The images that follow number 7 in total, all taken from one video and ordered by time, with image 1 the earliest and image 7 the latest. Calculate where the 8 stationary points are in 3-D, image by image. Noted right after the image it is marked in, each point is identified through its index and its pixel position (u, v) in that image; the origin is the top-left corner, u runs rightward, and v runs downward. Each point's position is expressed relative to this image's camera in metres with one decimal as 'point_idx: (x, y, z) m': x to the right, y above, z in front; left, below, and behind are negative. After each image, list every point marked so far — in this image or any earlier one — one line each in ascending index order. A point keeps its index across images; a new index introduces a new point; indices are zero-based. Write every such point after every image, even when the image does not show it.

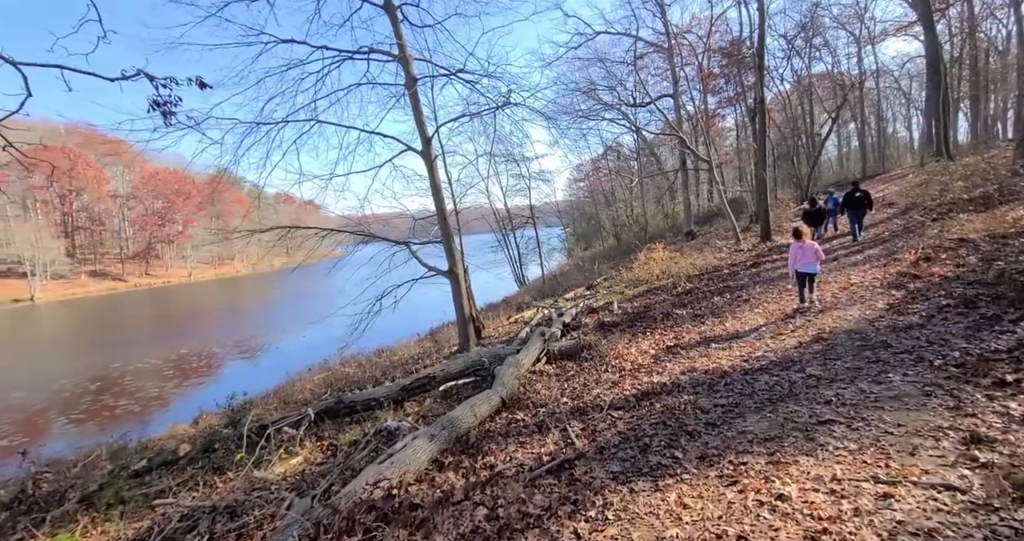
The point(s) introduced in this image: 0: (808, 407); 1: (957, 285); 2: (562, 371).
0: (+2.6, -1.2, +3.6) m
1: (+6.2, -0.2, +5.6) m
2: (+0.8, -1.6, +6.4) m
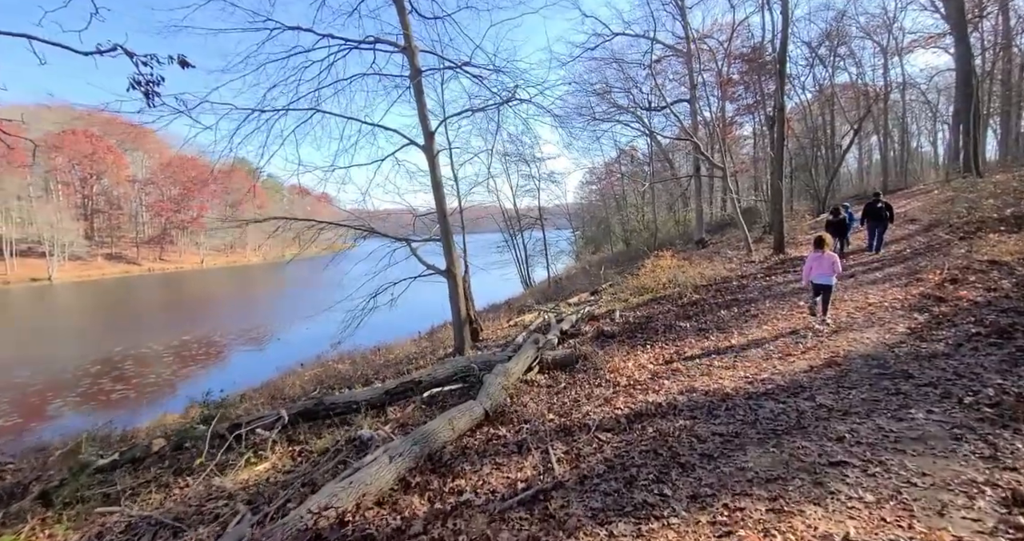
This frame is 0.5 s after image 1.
0: (+2.4, -1.4, +3.2) m
1: (+6.1, -0.5, +5.2) m
2: (+0.6, -1.7, +6.0) m
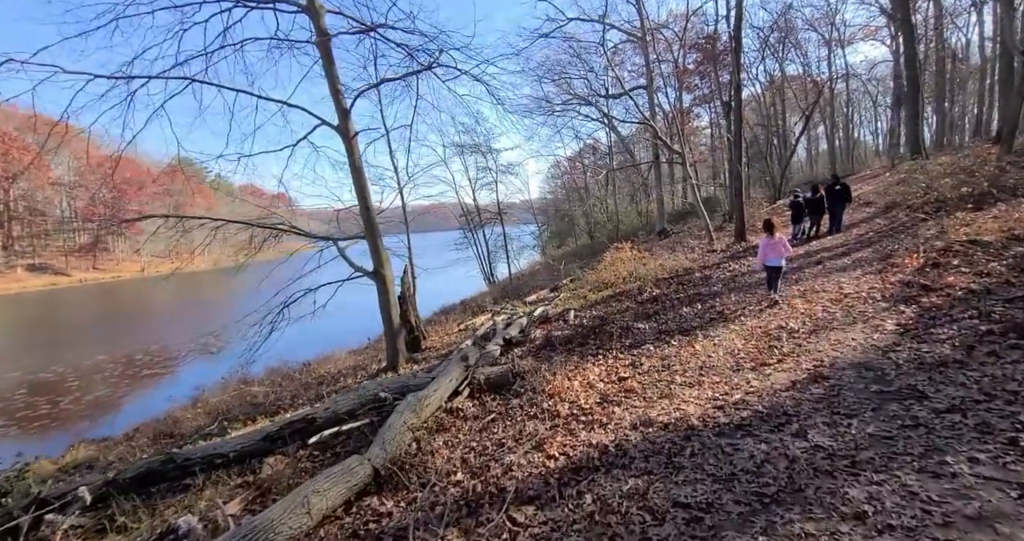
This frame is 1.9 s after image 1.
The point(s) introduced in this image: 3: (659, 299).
0: (+1.6, -1.3, +2.1) m
1: (+5.1, -0.3, +4.3) m
2: (-0.4, -1.7, +4.8) m
3: (+3.3, -0.7, +9.1) m
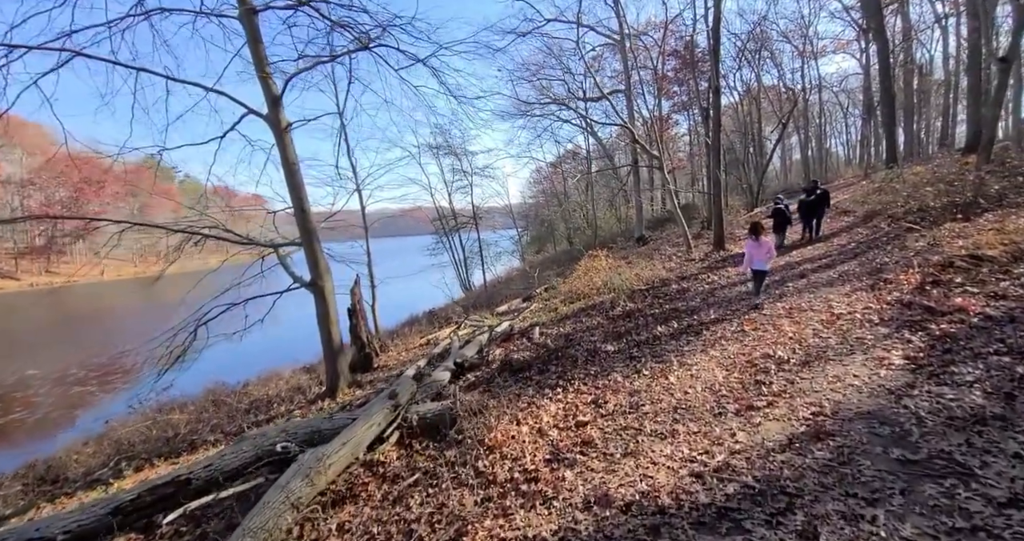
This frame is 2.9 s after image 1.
0: (+1.1, -1.5, +1.2) m
1: (+4.5, -0.6, +3.6) m
2: (-1.0, -1.9, +3.8) m
3: (+2.4, -0.9, +8.3) m
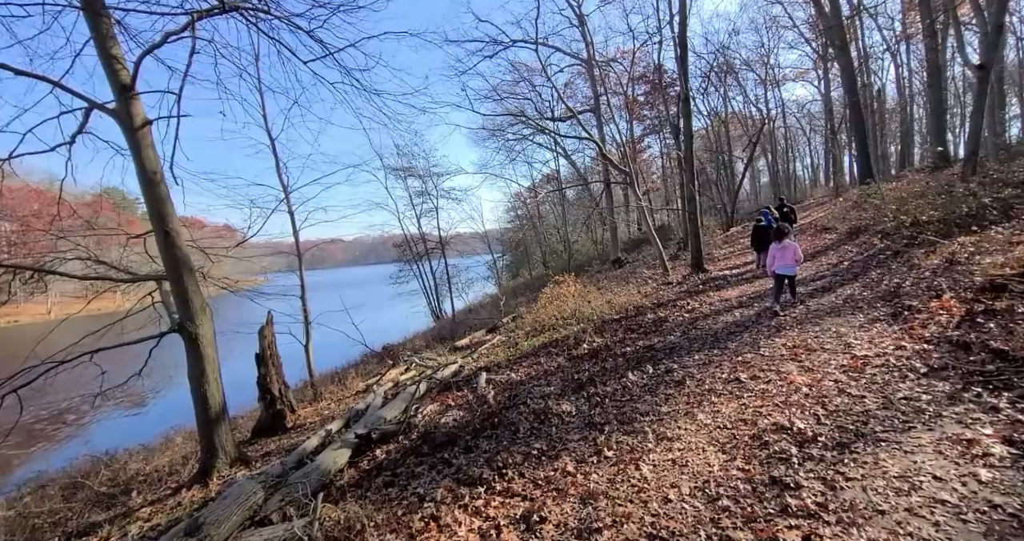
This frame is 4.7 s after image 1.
0: (+0.4, -1.6, -0.4) m
1: (+3.7, -0.7, +2.2) m
2: (-1.8, -2.2, +2.0) m
3: (+1.4, -1.4, +6.7) m
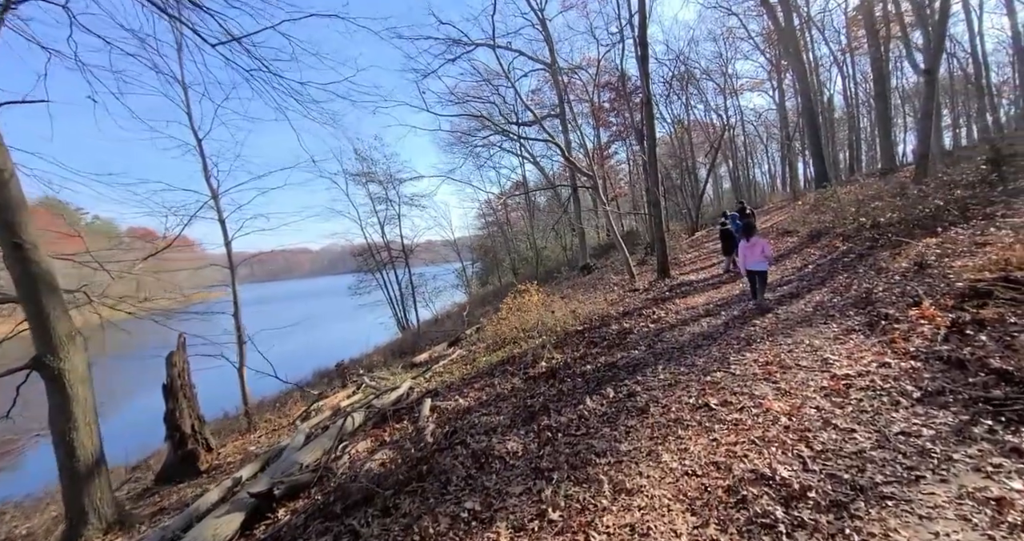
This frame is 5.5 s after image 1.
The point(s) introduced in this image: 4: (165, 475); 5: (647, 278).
0: (+0.1, -1.6, -1.2) m
1: (+3.2, -0.8, +1.6) m
2: (-2.2, -2.3, +1.1) m
3: (+0.7, -1.6, +6.0) m
4: (-5.6, -3.3, +6.5) m
5: (+4.5, -0.3, +13.5) m
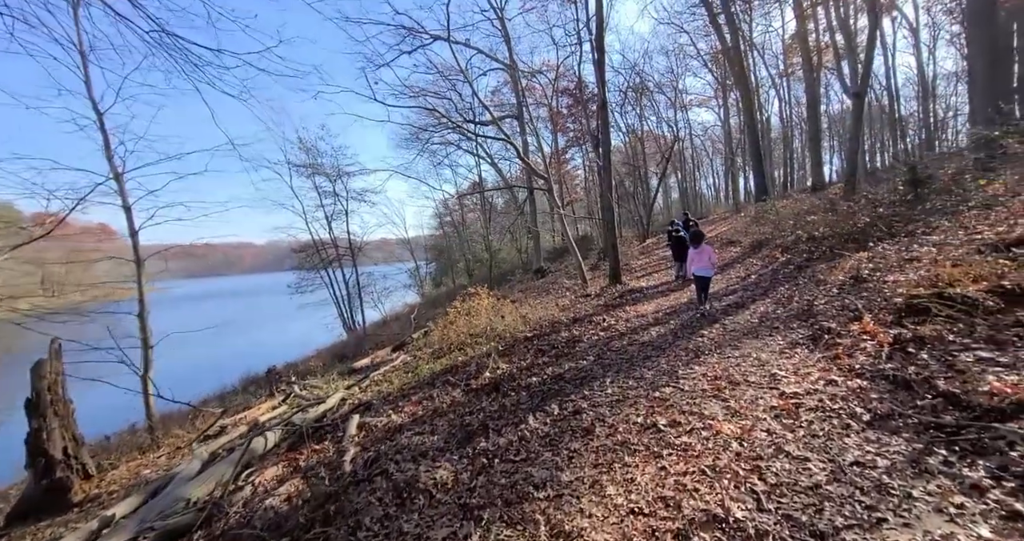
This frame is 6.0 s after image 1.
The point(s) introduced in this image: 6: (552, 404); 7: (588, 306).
0: (+0.1, -1.7, -1.6) m
1: (+2.8, -0.9, +1.5) m
2: (-2.5, -2.3, +0.4) m
3: (-0.2, -1.6, +5.6) m
4: (-6.5, -3.2, +5.4) m
5: (+2.9, -0.5, +13.4) m
6: (+0.5, -1.5, +4.7) m
7: (+1.9, -0.9, +10.4) m
